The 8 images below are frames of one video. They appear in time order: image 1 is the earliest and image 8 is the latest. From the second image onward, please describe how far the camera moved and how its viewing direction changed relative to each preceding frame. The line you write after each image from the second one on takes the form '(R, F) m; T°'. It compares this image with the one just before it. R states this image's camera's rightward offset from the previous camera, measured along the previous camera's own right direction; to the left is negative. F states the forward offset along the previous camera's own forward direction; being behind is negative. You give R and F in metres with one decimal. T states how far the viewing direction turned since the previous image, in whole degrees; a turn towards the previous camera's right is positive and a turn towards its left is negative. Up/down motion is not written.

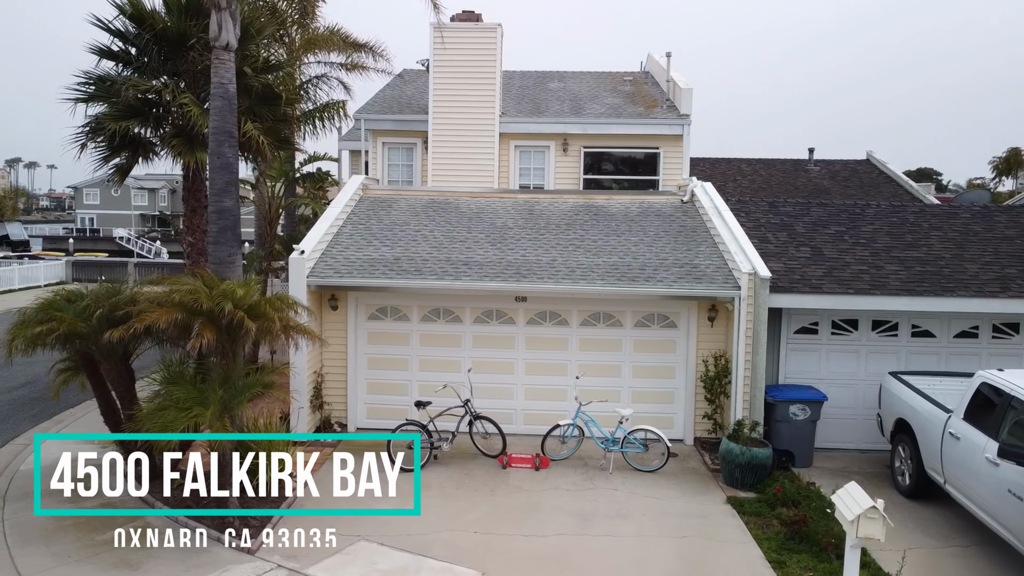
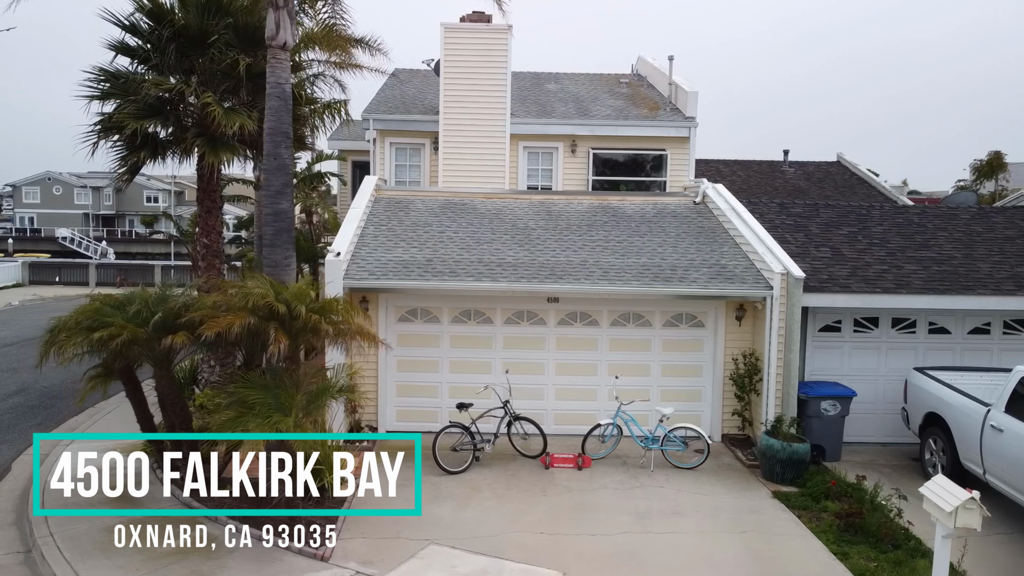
(-1.1, 0.0) m; +3°
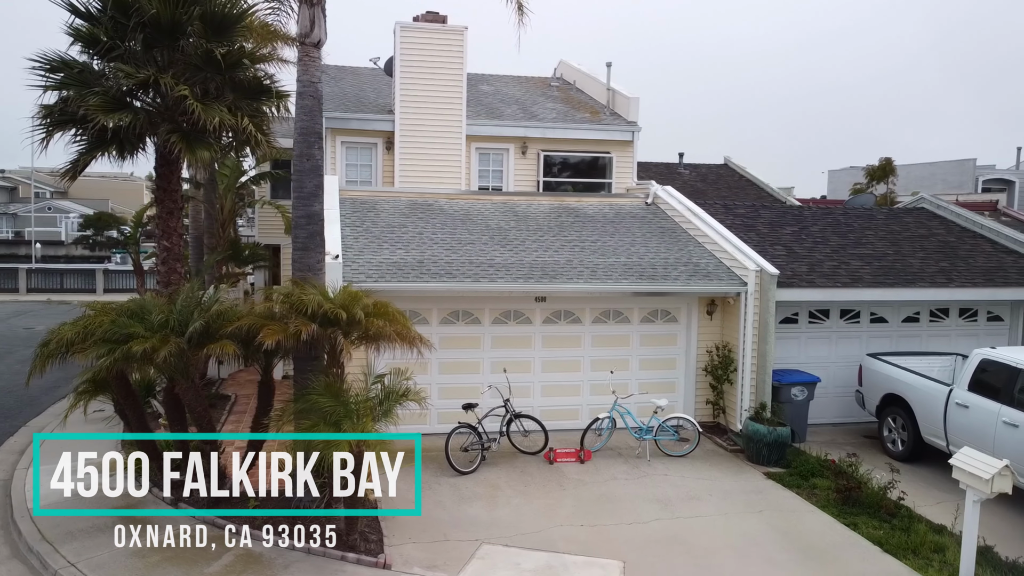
(-1.7, 0.0) m; +10°
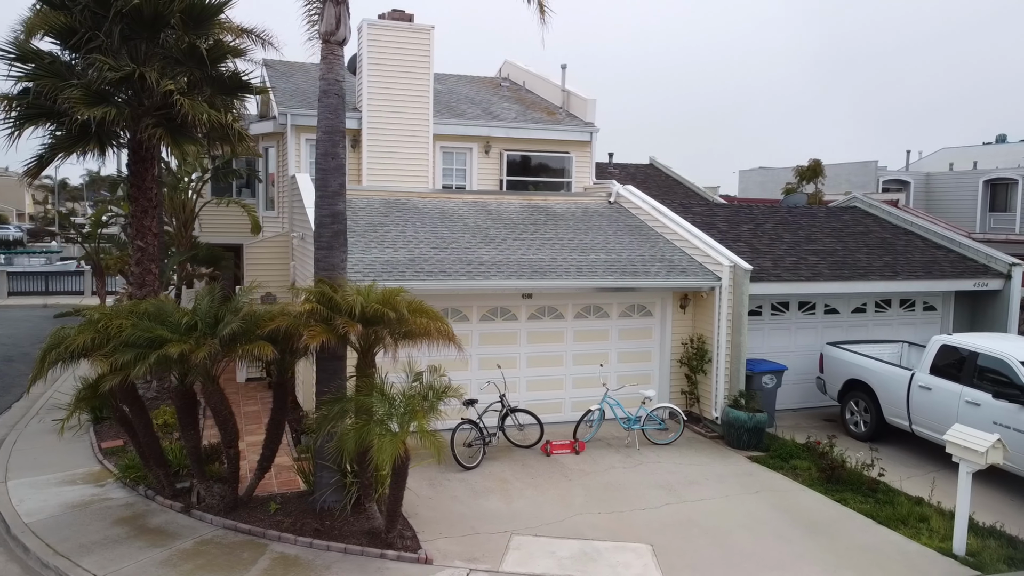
(-1.1, -0.1) m; +7°
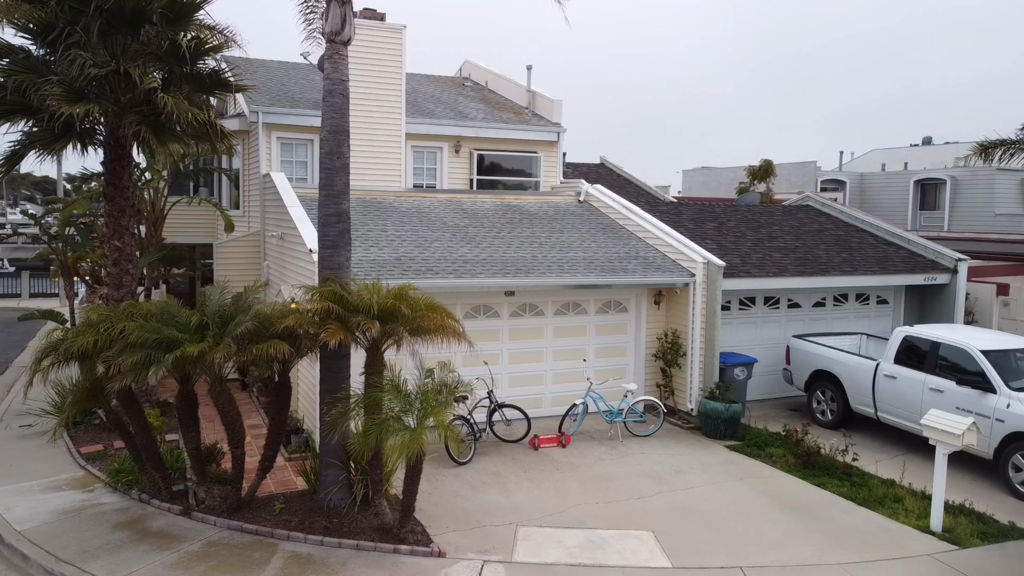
(-0.6, -0.1) m; +5°
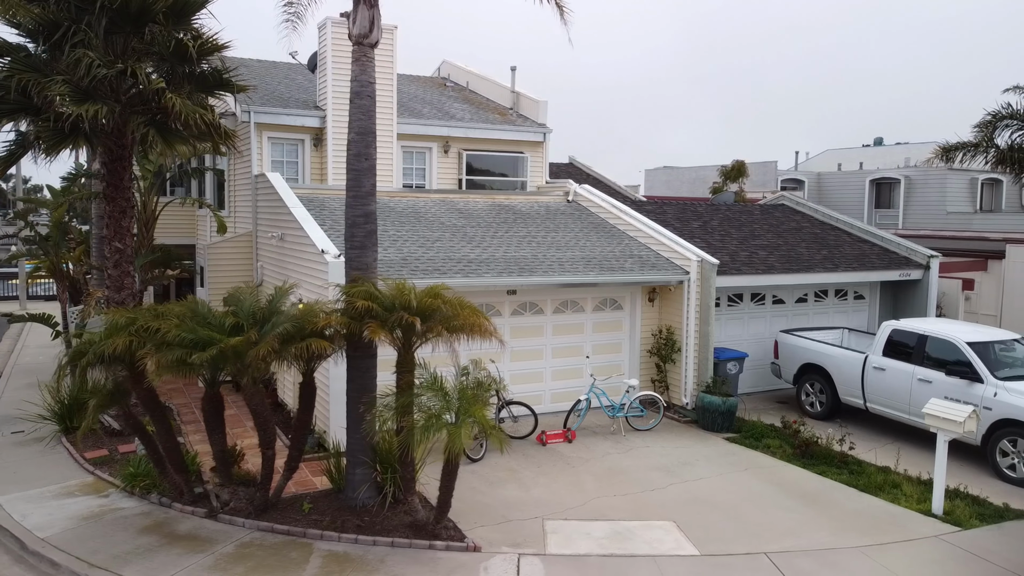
(-0.7, -0.1) m; +3°
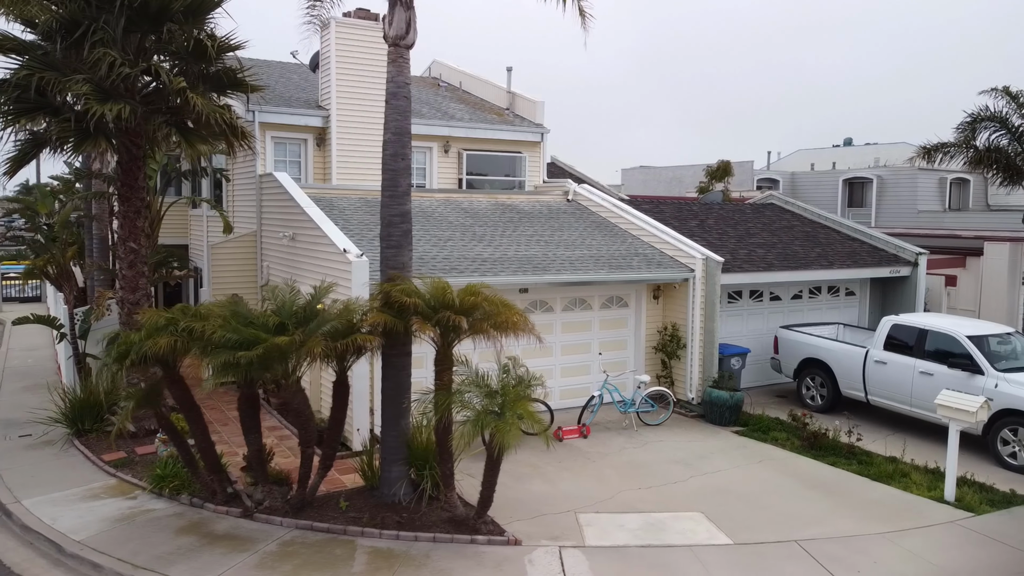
(-0.6, -0.1) m; +2°
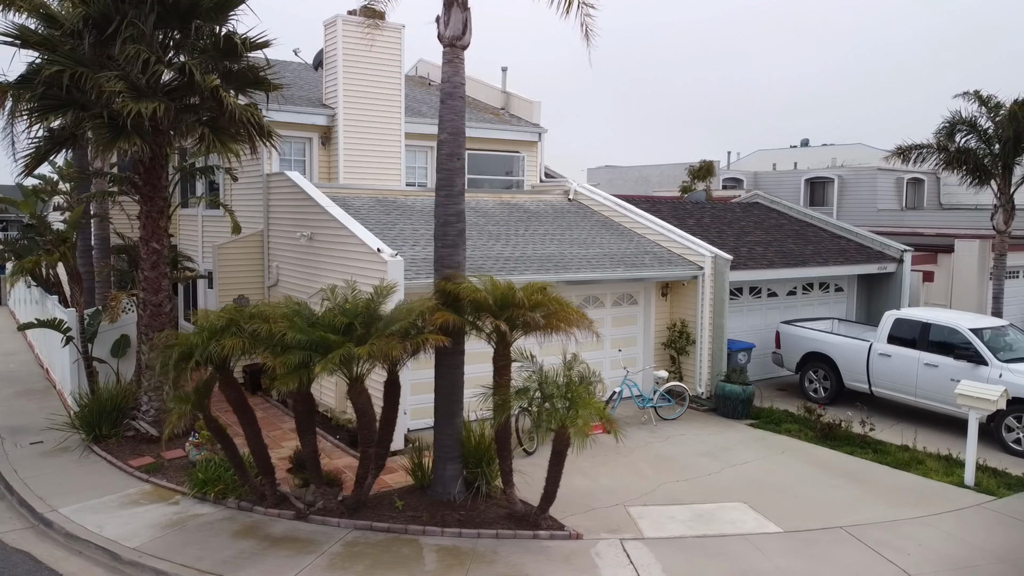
(-1.0, -0.1) m; +4°
